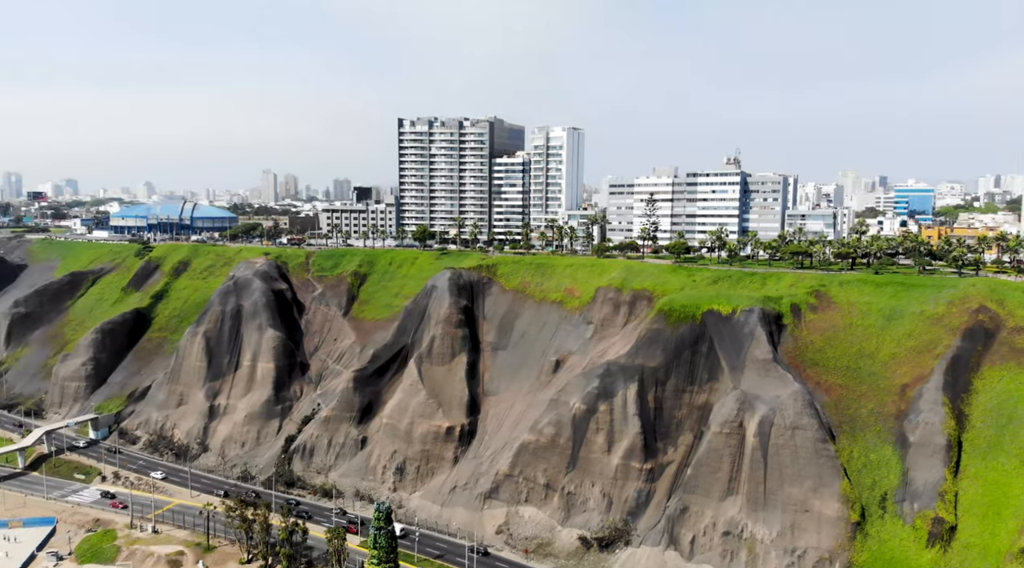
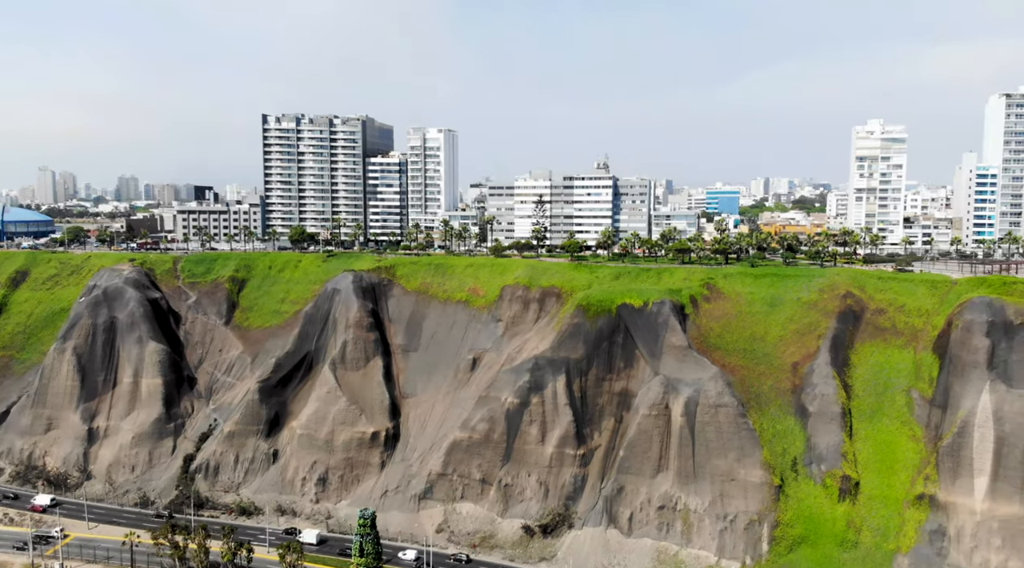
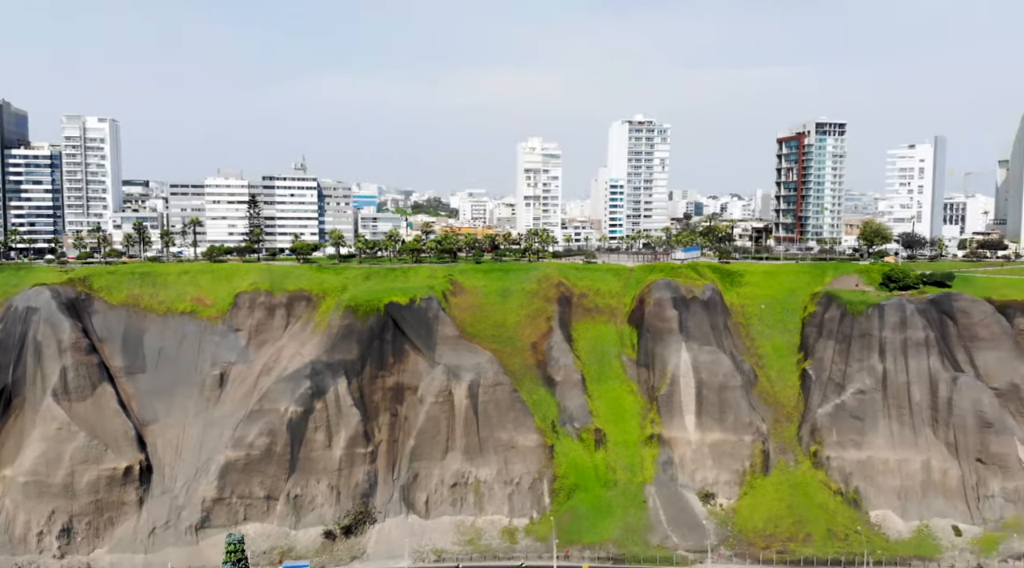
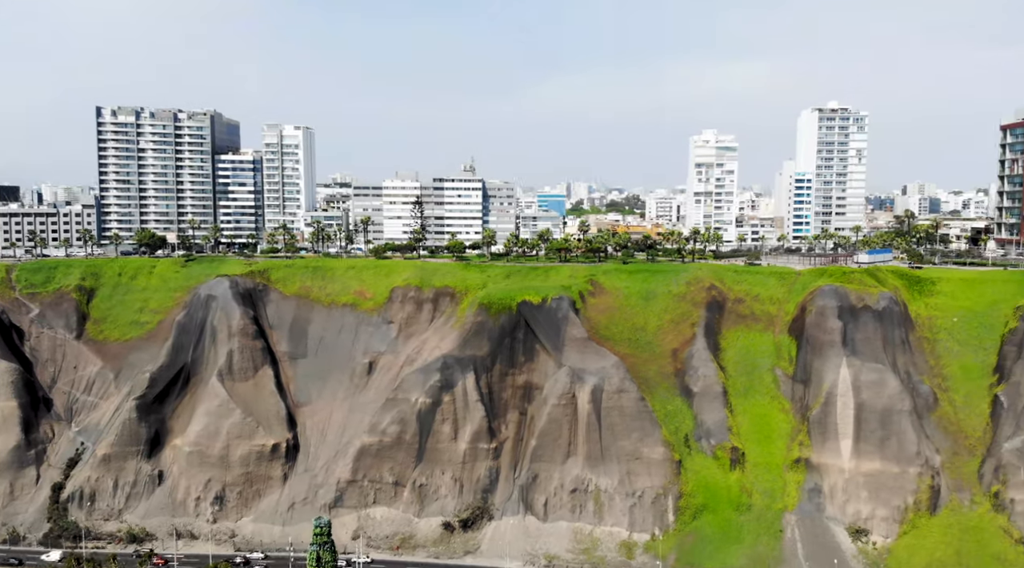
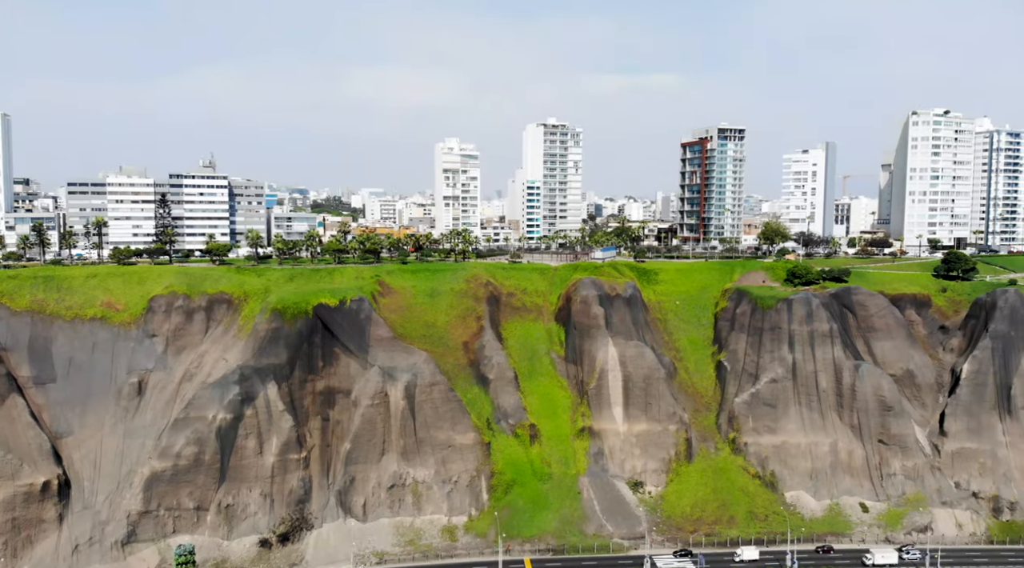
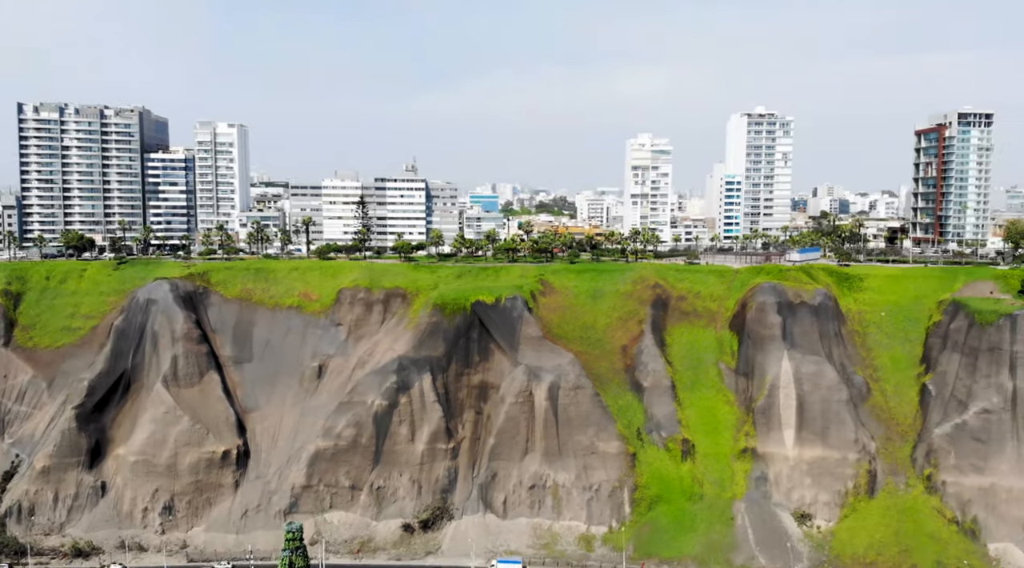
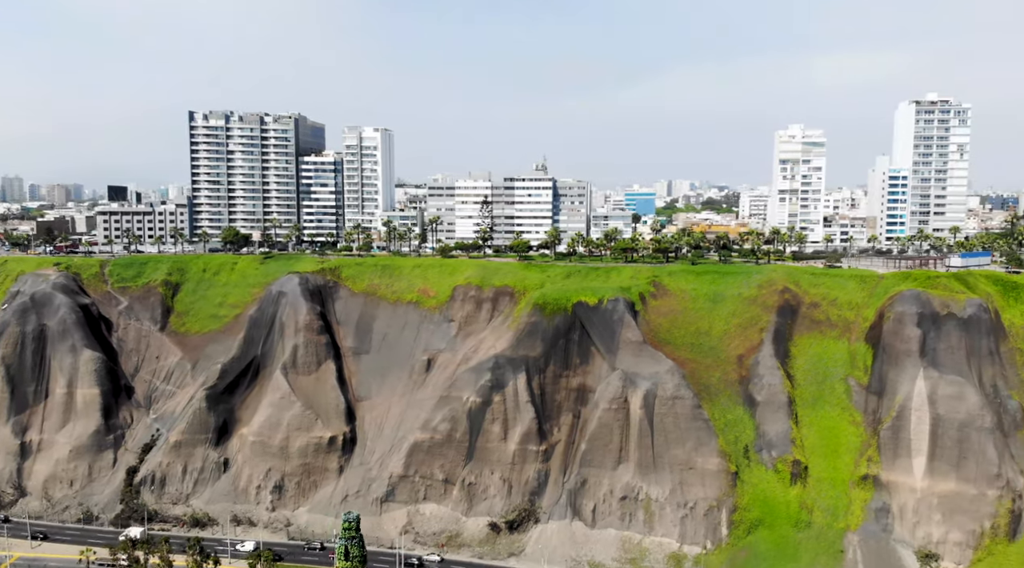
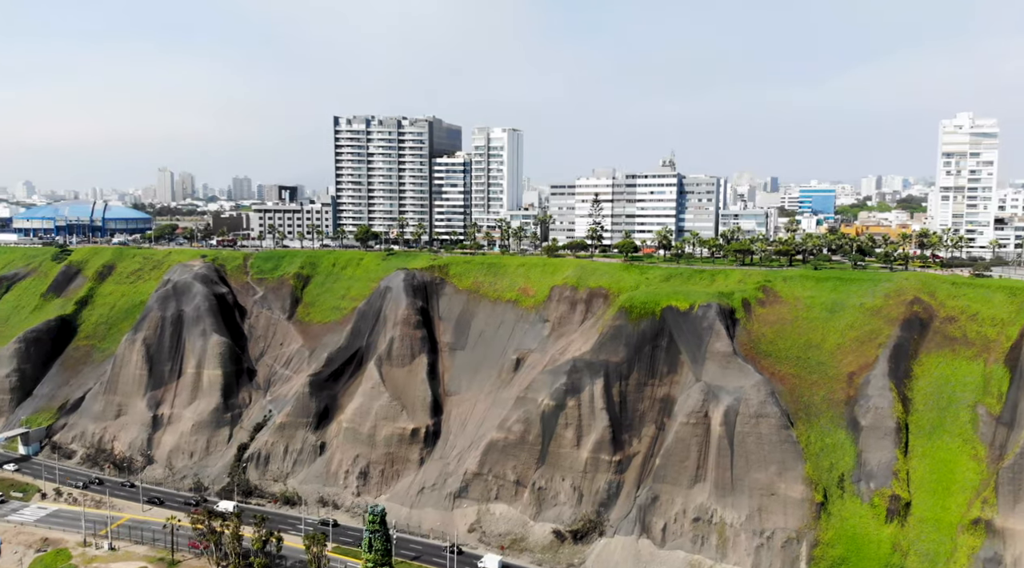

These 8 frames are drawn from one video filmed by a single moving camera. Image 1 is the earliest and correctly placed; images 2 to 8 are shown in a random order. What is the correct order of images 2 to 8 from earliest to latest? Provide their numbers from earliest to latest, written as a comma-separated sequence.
8, 2, 7, 4, 6, 3, 5
